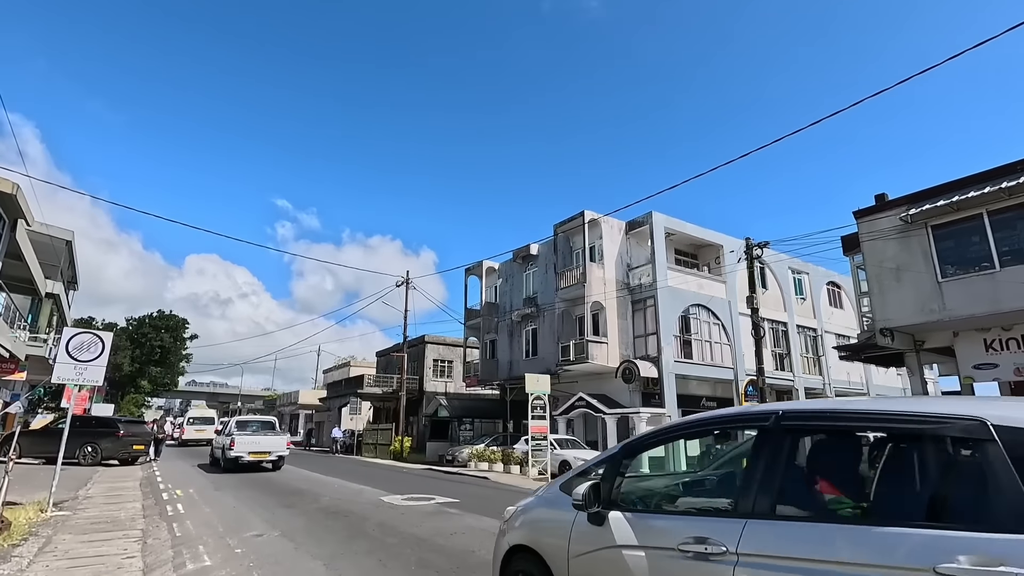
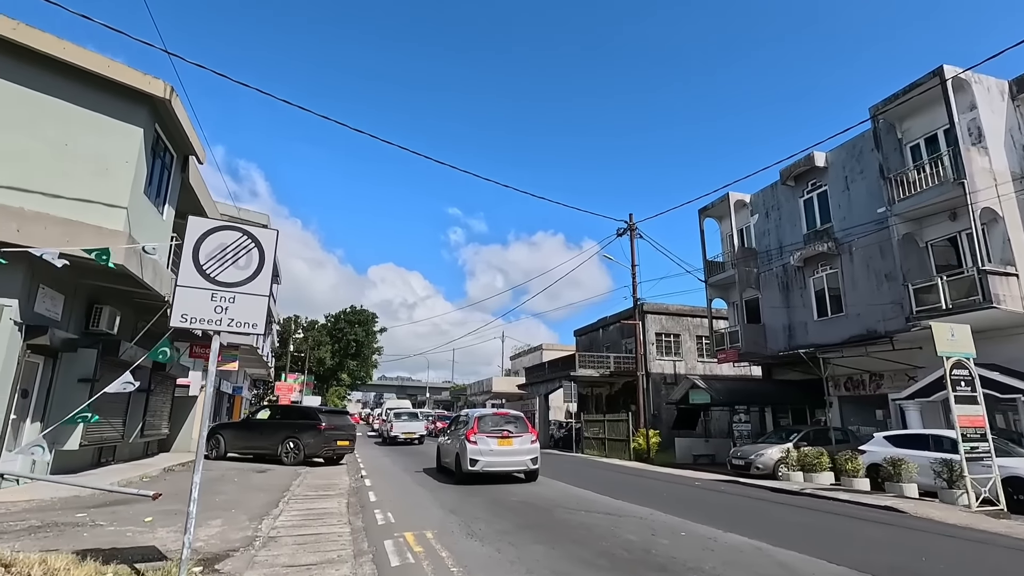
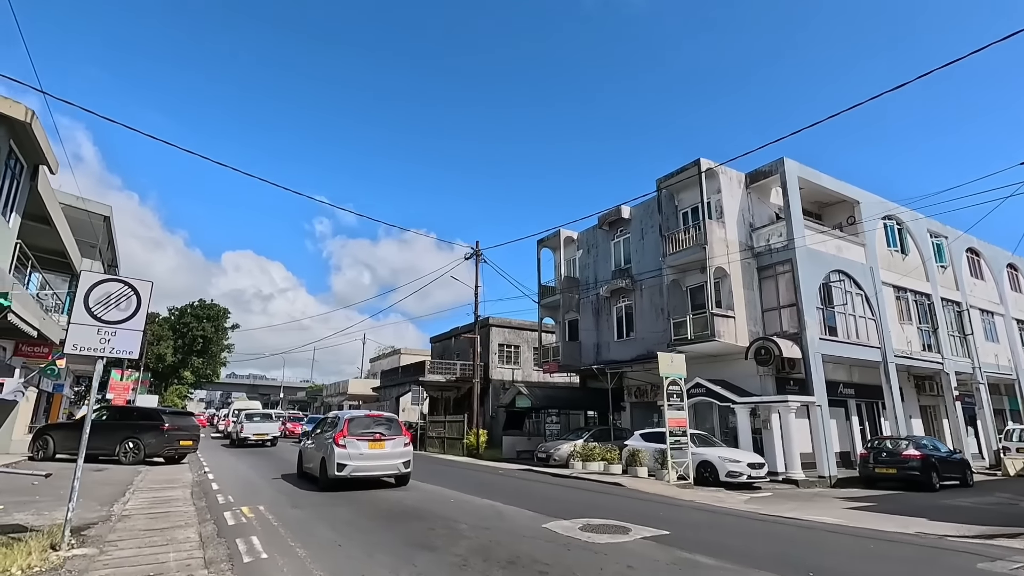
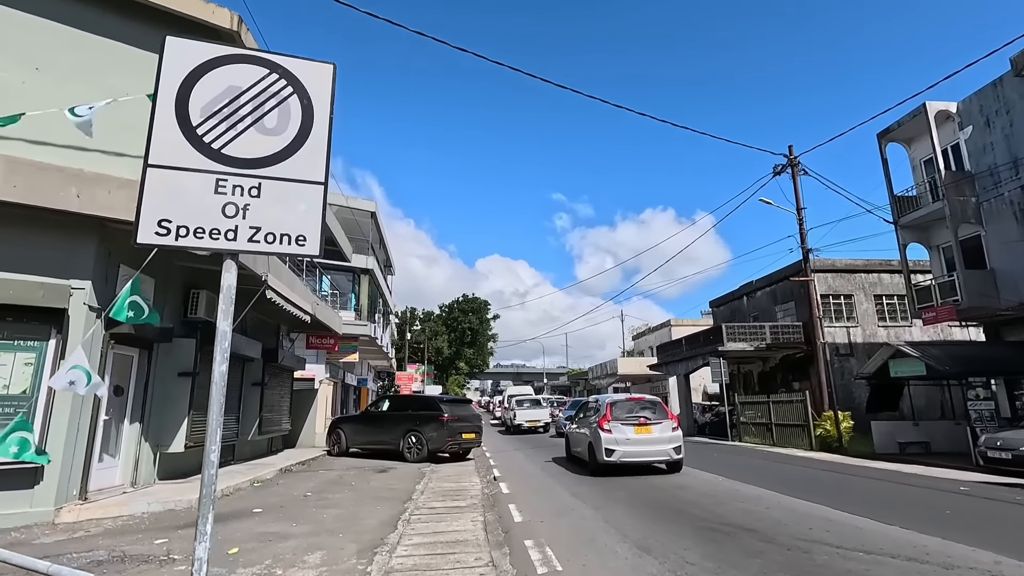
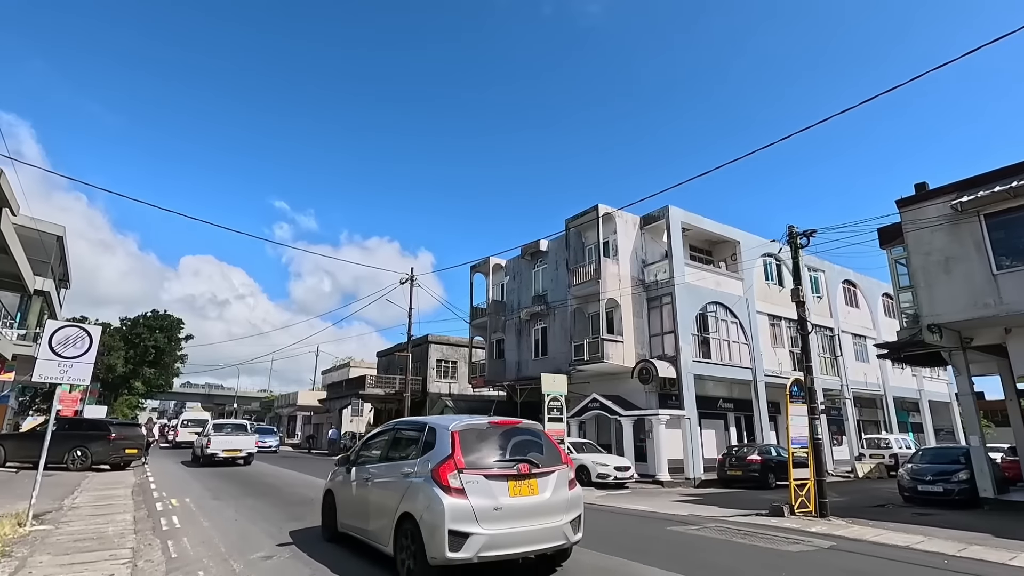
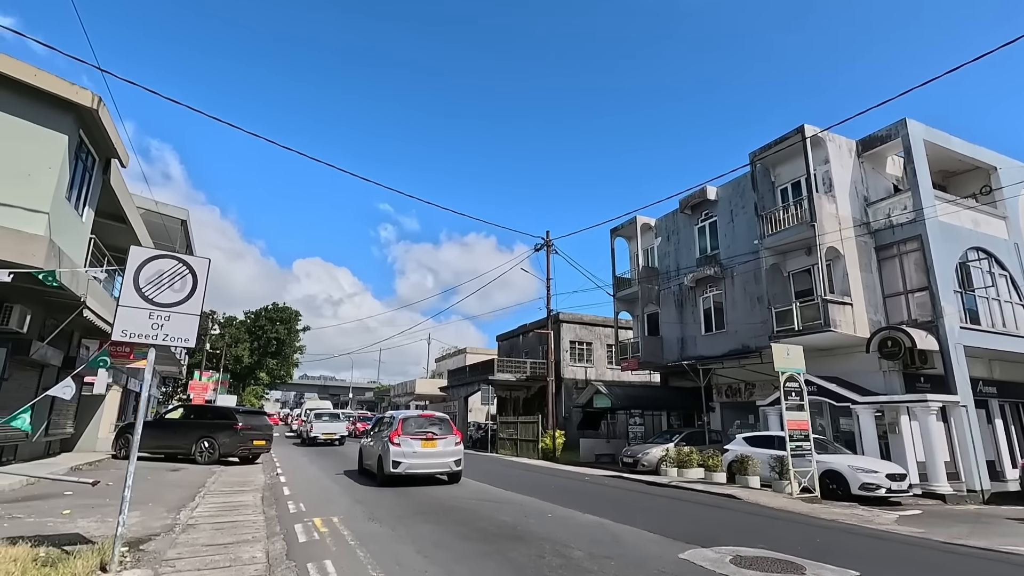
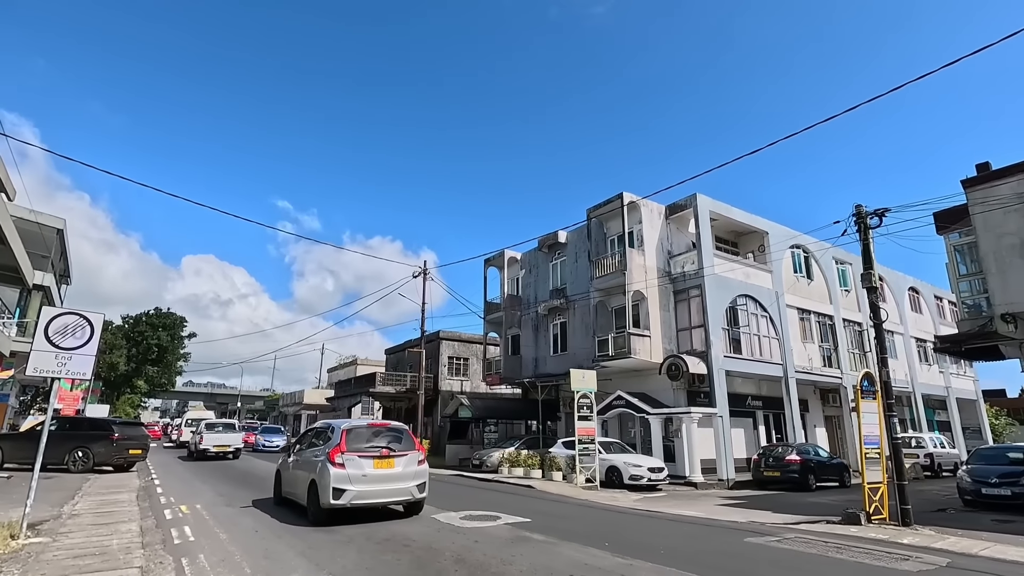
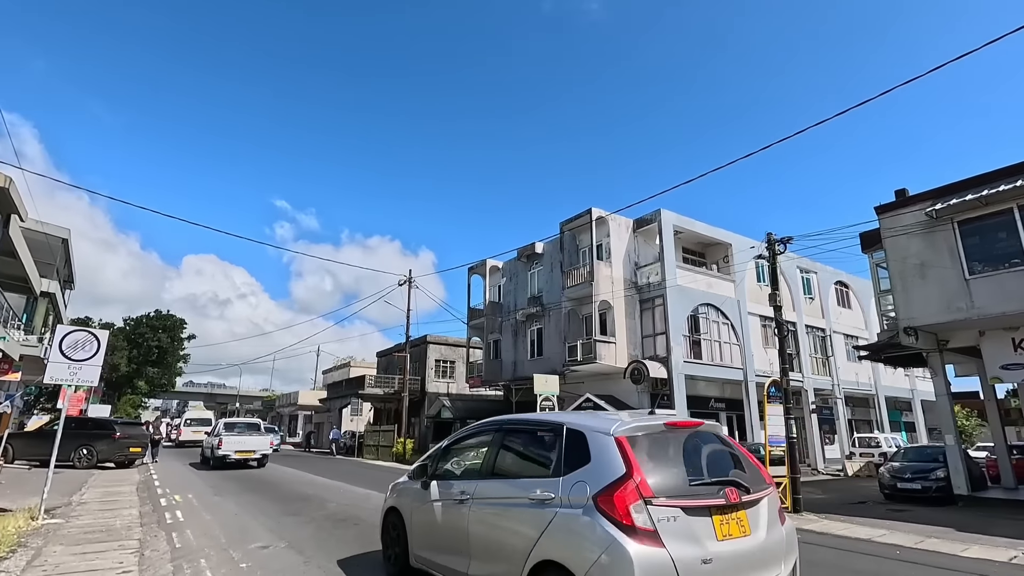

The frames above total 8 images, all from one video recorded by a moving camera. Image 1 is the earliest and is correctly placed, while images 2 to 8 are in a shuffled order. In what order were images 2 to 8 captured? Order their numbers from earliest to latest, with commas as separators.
8, 5, 7, 3, 6, 2, 4
